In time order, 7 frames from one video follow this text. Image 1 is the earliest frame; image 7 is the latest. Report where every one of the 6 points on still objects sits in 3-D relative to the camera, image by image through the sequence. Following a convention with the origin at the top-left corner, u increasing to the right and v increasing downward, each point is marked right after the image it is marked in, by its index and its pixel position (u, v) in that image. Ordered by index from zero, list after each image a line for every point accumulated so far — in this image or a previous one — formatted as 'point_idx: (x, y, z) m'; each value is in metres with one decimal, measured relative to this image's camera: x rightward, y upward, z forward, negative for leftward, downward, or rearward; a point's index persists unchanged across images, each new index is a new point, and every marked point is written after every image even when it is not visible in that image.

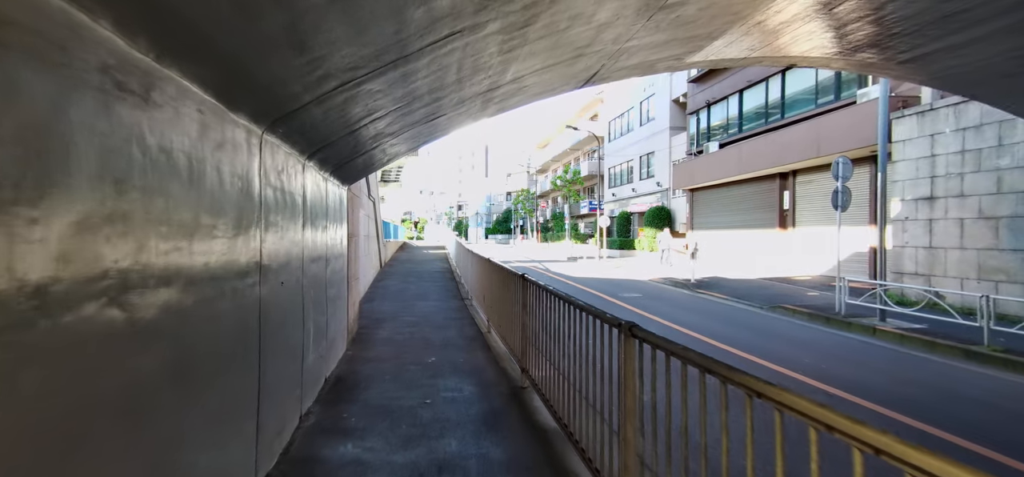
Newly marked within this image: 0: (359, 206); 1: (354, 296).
0: (-3.3, +0.7, +10.2) m
1: (-2.5, -0.9, +7.5) m
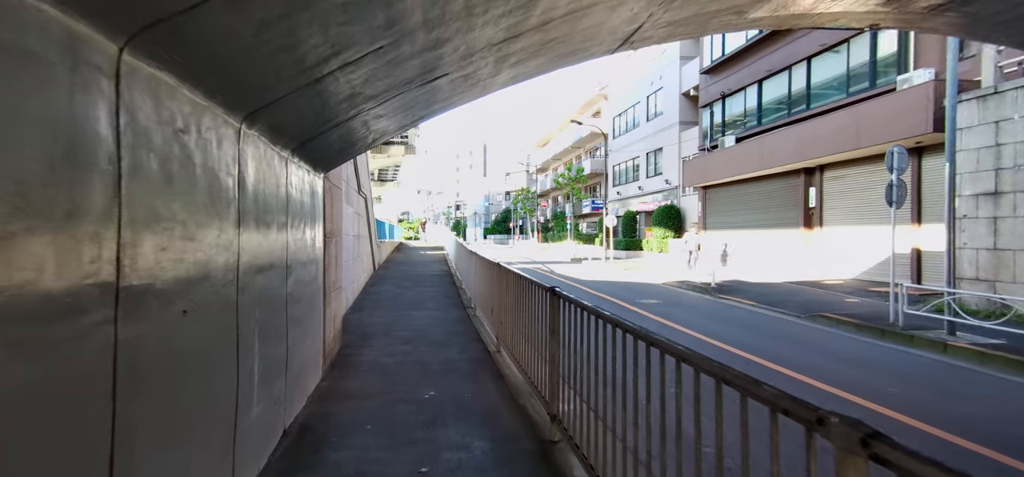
0: (-3.2, +0.7, +8.9) m
1: (-2.3, -0.9, +6.2) m
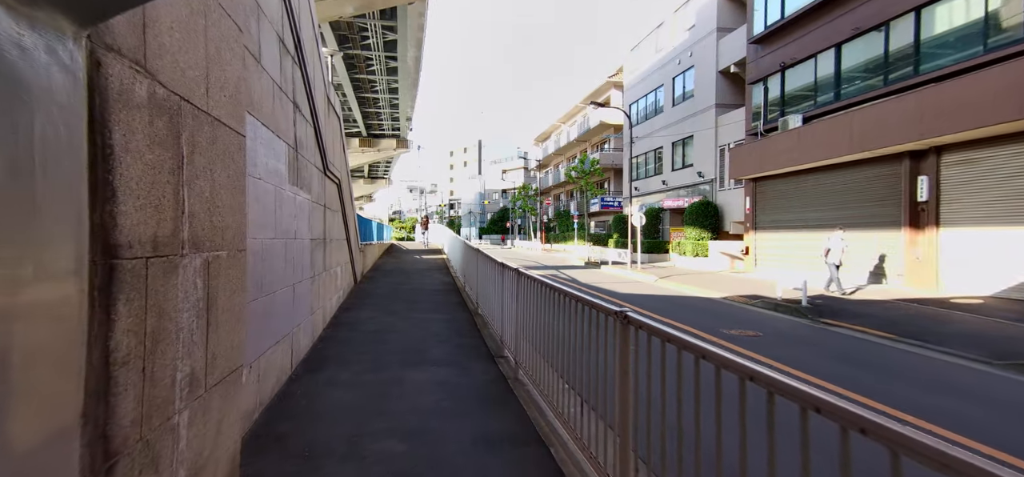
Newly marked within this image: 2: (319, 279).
0: (-2.4, +0.6, +5.1) m
1: (-1.5, -1.0, +2.4) m
2: (-2.8, -0.6, +6.9) m
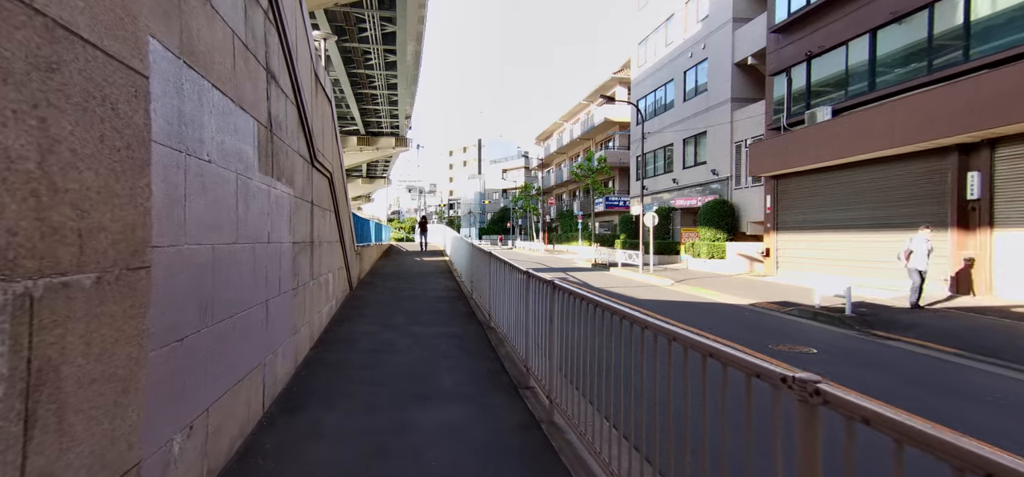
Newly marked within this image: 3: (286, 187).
0: (-2.1, +0.6, +4.0) m
1: (-1.2, -1.1, +1.3) m
2: (-2.6, -0.6, +5.8) m
3: (-2.3, +0.5, +4.8) m
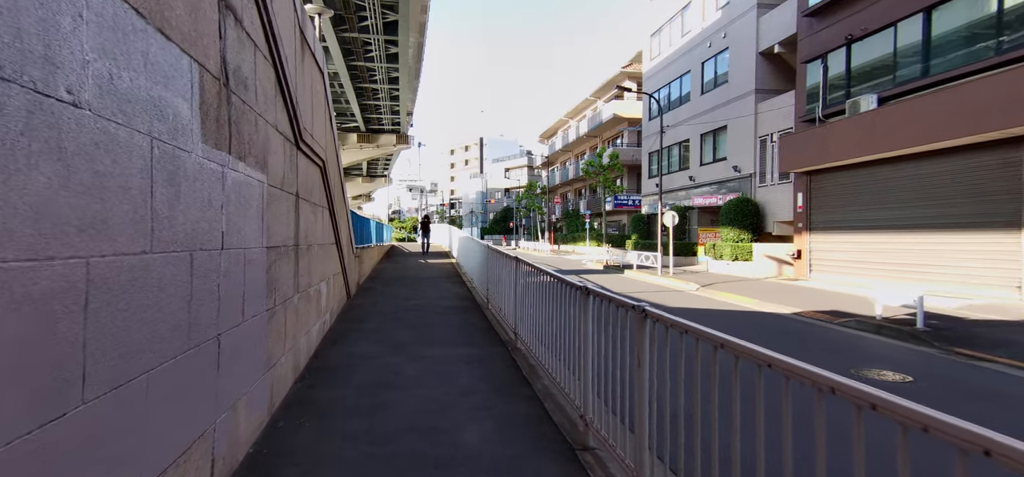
0: (-1.7, +0.6, +2.7) m
1: (-0.8, -1.1, 0.0) m
2: (-2.2, -0.7, +4.5) m
3: (-1.9, +0.5, +3.5) m
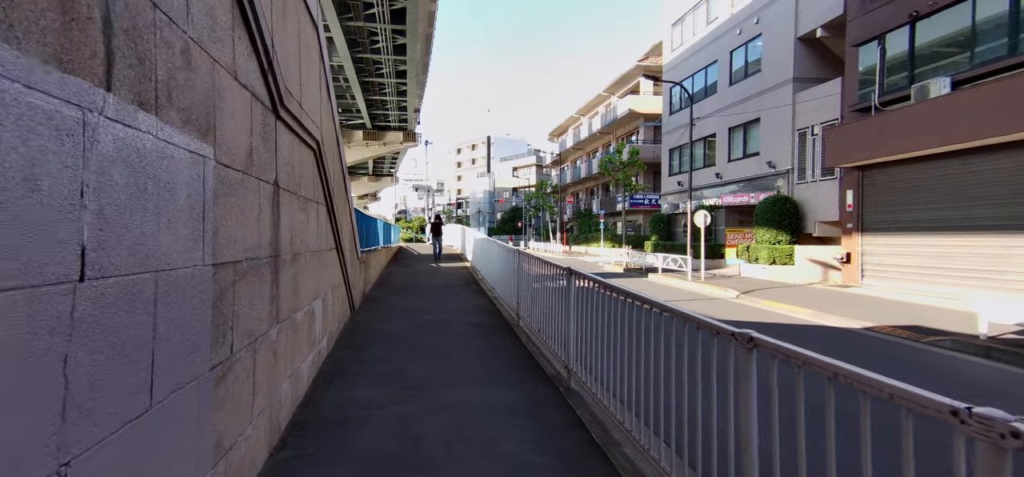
0: (-1.2, +0.5, +1.2) m
1: (-0.4, -1.1, -1.5) m
2: (-1.6, -0.7, +3.0) m
3: (-1.4, +0.4, +2.0) m
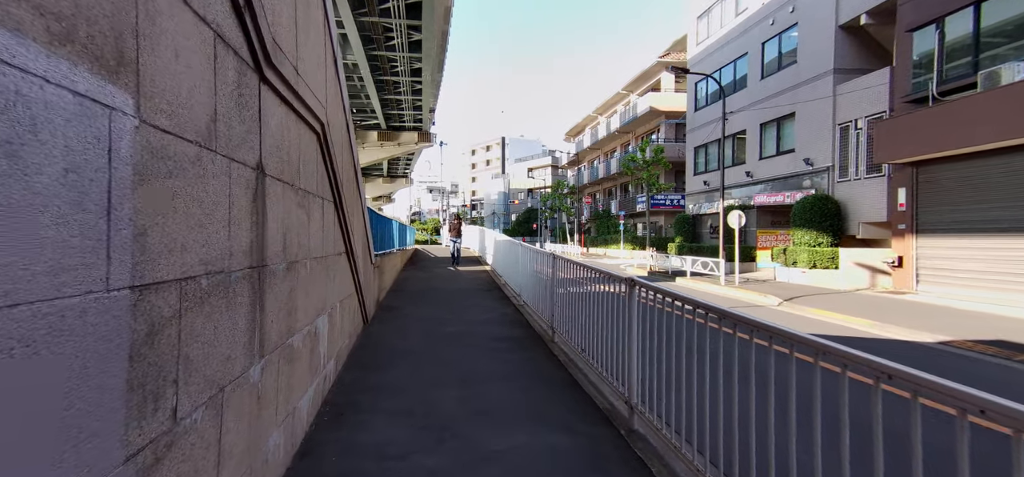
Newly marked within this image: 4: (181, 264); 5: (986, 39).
0: (-1.0, +0.5, +0.3) m
1: (-0.2, -1.1, -2.4) m
2: (-1.3, -0.7, +2.1) m
3: (-1.1, +0.4, +1.1) m
4: (-1.2, -0.1, +1.8) m
5: (+11.9, +5.0, +11.7) m
